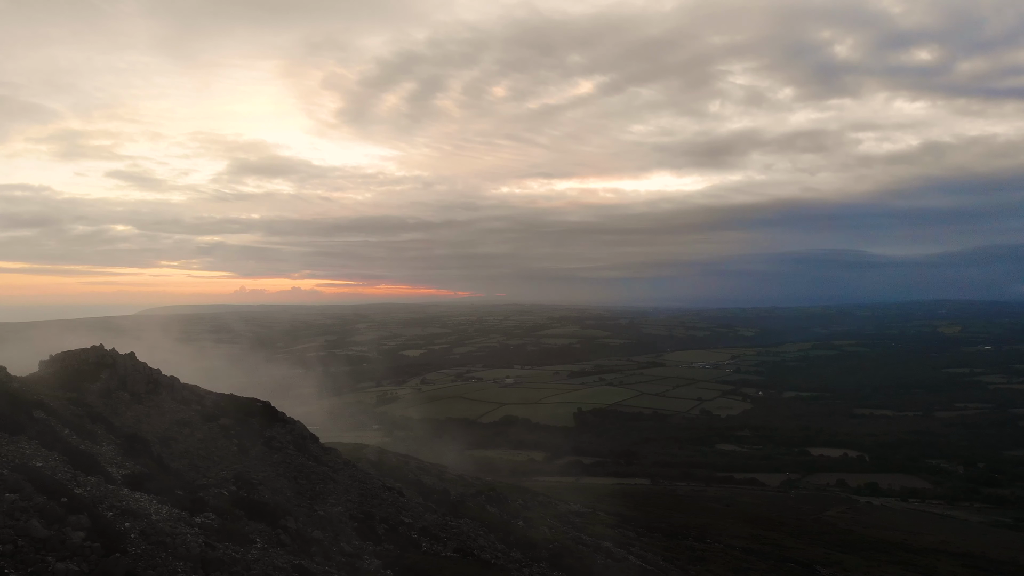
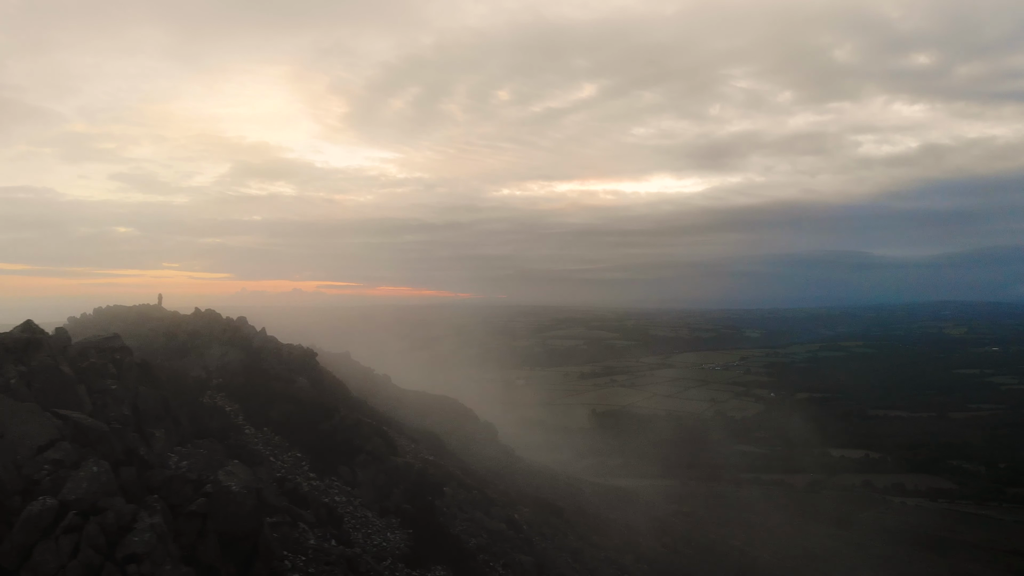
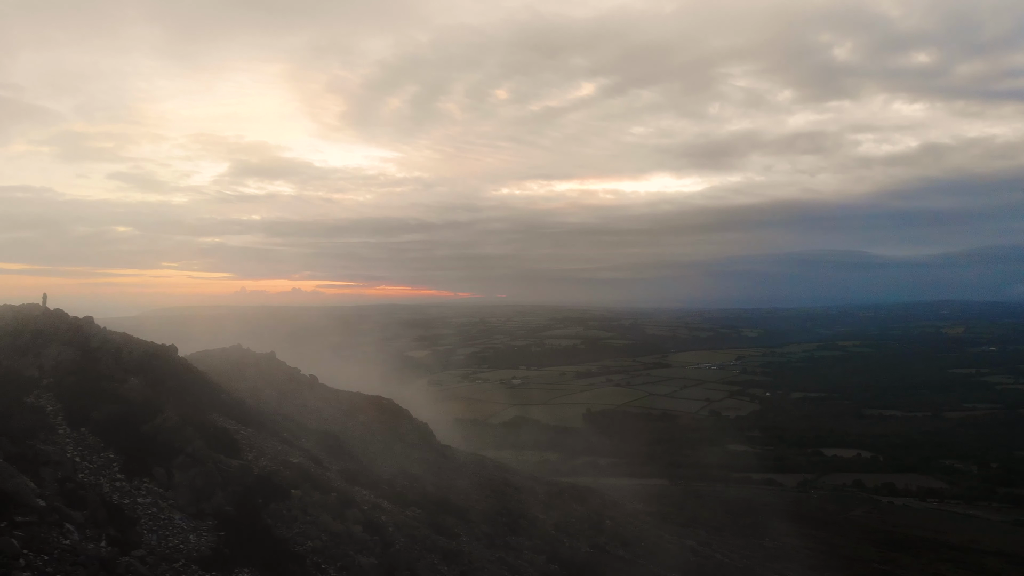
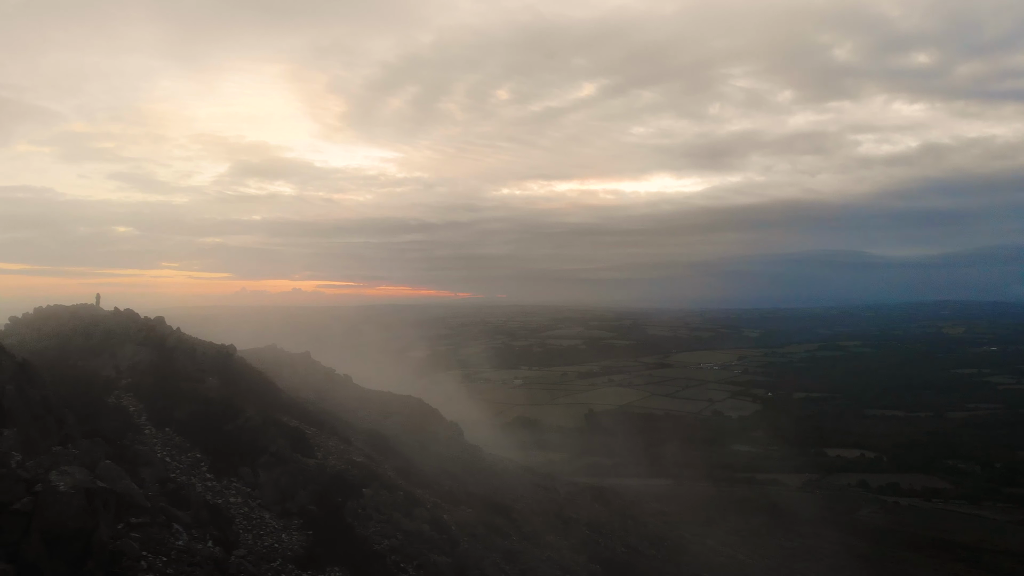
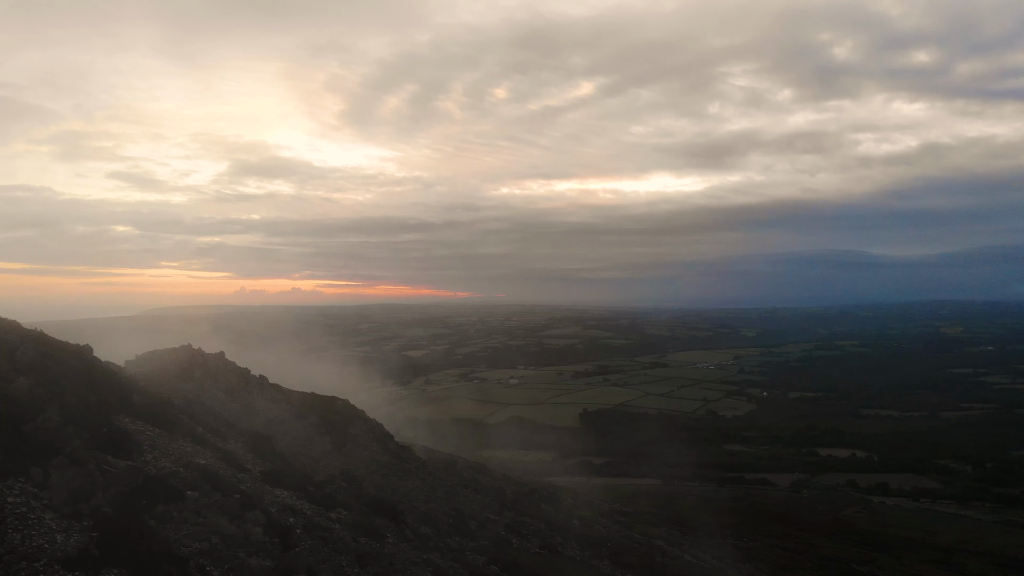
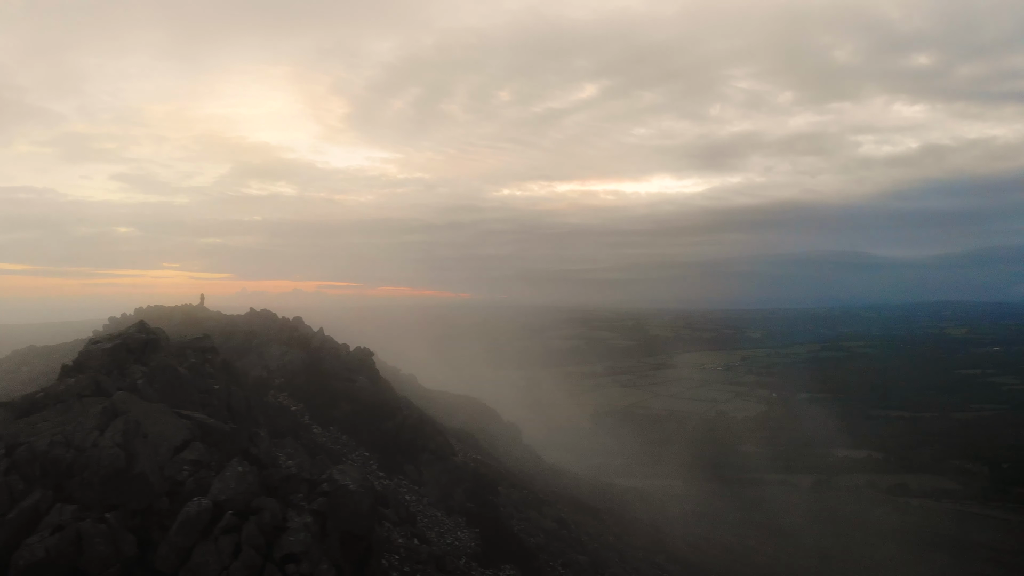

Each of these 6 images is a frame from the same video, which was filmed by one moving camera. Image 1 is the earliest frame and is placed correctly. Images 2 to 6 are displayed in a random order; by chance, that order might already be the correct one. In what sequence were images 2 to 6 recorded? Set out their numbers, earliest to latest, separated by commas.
5, 3, 4, 2, 6
